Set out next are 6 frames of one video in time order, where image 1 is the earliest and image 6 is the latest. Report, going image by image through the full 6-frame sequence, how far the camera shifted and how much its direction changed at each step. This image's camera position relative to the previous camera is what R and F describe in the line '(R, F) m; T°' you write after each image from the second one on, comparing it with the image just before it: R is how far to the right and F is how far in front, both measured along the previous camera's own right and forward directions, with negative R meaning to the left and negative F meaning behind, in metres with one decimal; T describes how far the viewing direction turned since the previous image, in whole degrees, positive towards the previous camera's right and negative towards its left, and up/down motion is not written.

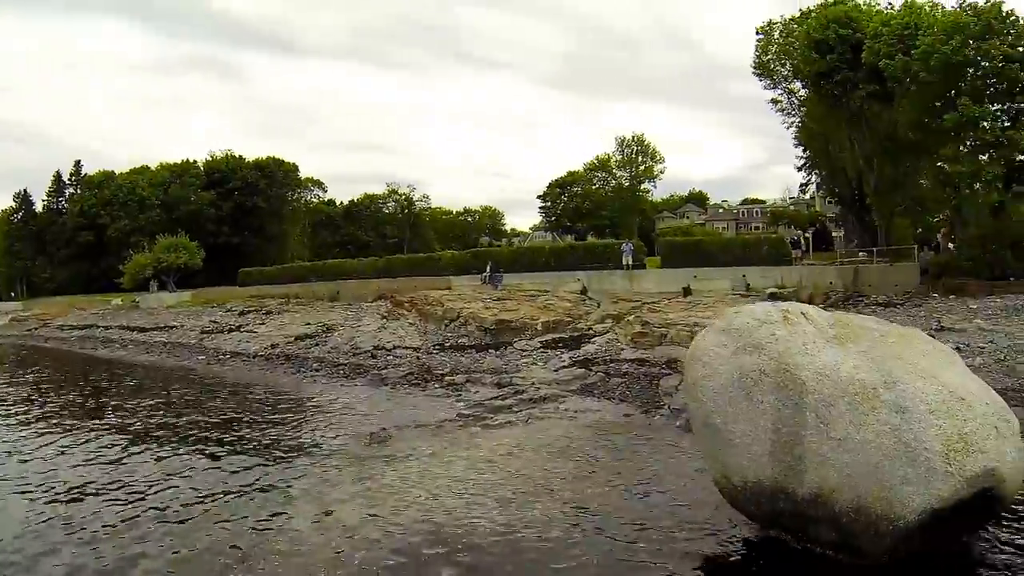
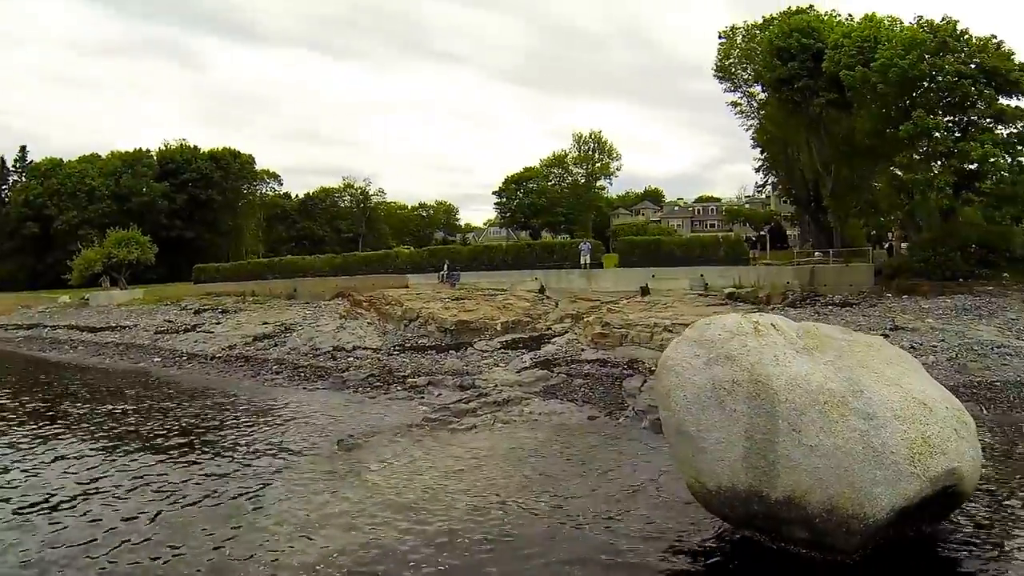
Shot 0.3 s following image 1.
(-0.1, 0.0) m; +2°
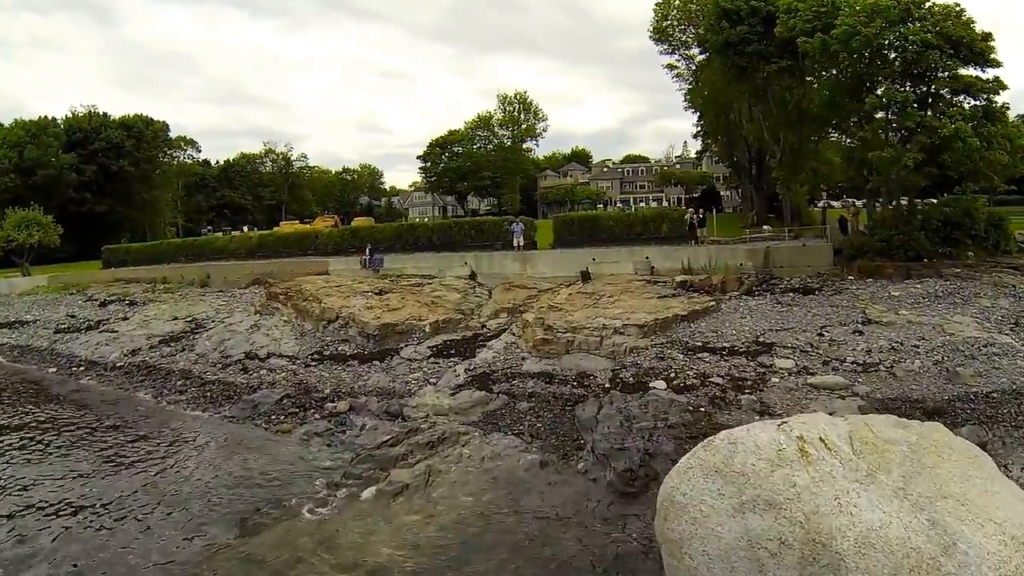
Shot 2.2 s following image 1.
(0.0, +2.5) m; +3°
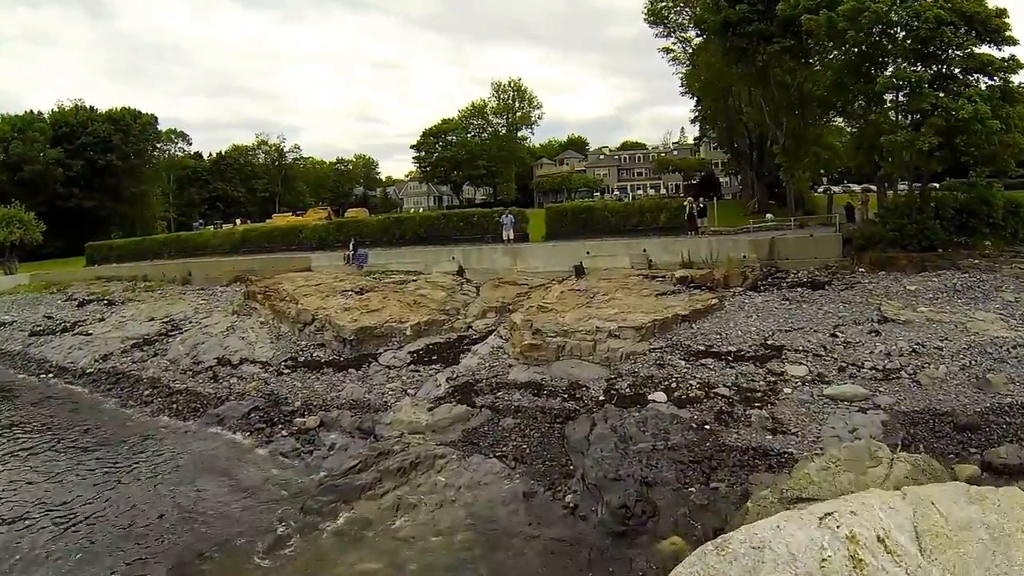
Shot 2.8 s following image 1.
(+0.2, +1.6) m; 0°
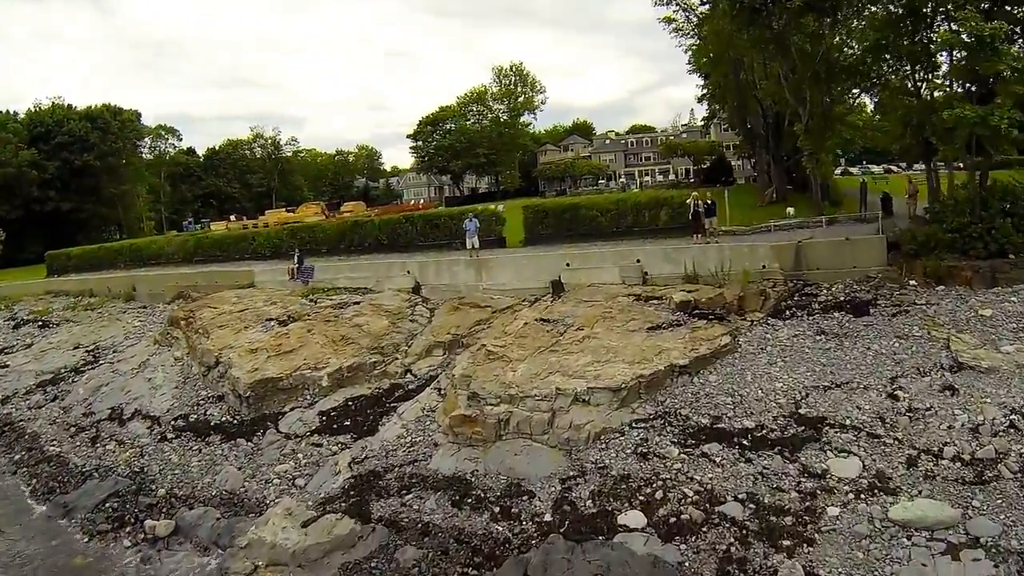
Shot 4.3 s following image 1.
(+1.0, +5.0) m; -1°
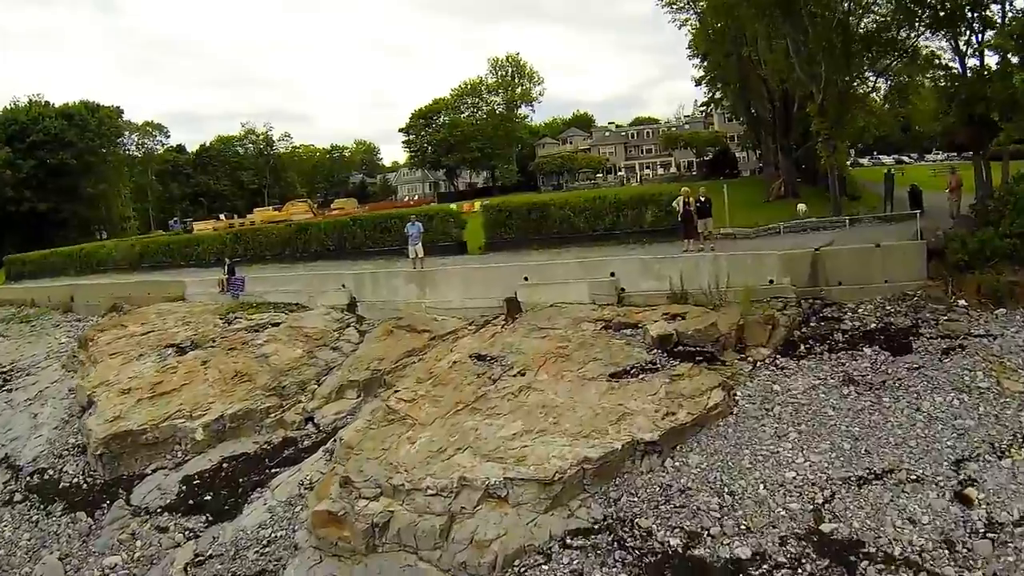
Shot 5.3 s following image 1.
(+0.9, +3.9) m; -1°
